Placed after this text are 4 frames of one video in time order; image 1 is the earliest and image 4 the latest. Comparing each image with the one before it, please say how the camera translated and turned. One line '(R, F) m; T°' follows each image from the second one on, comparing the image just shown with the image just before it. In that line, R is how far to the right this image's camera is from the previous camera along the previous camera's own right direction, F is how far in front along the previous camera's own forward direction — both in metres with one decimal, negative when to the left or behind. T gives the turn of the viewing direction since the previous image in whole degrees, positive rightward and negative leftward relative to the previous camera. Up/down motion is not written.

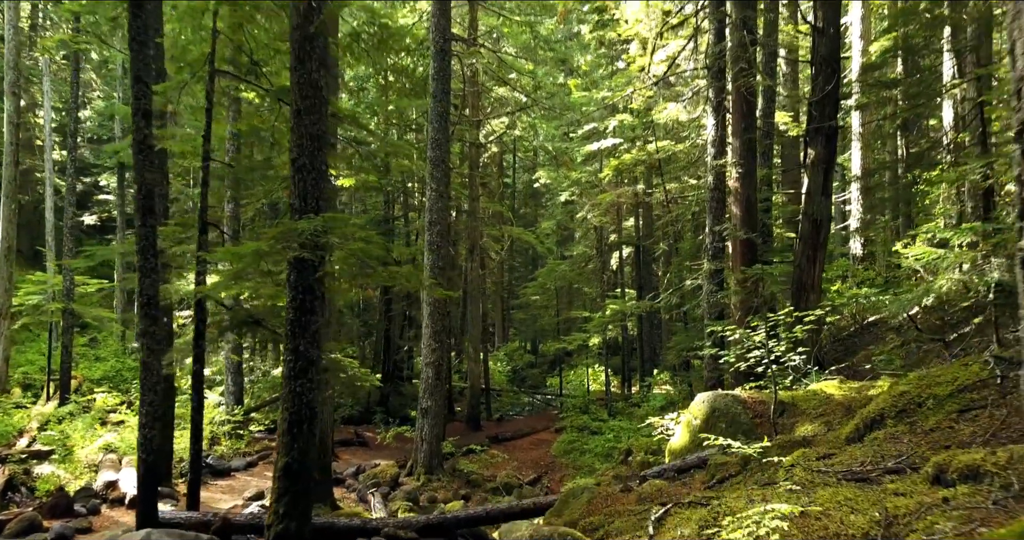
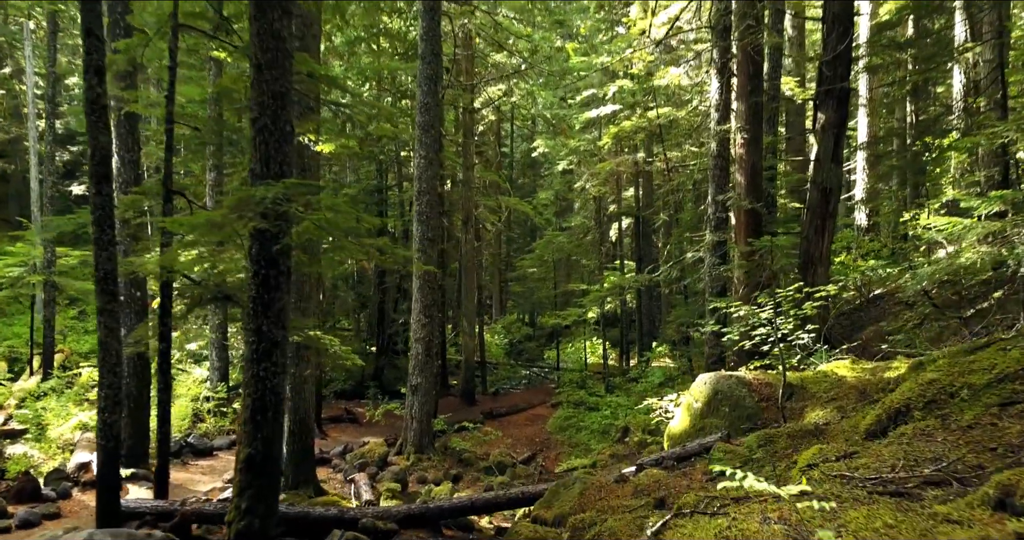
(+0.1, +0.5) m; 0°
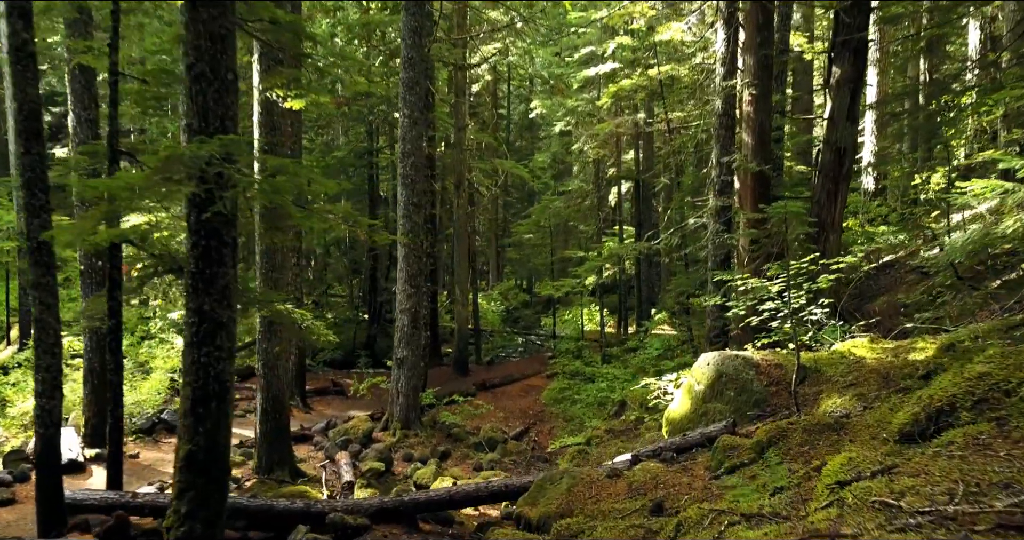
(+0.1, +0.6) m; 0°
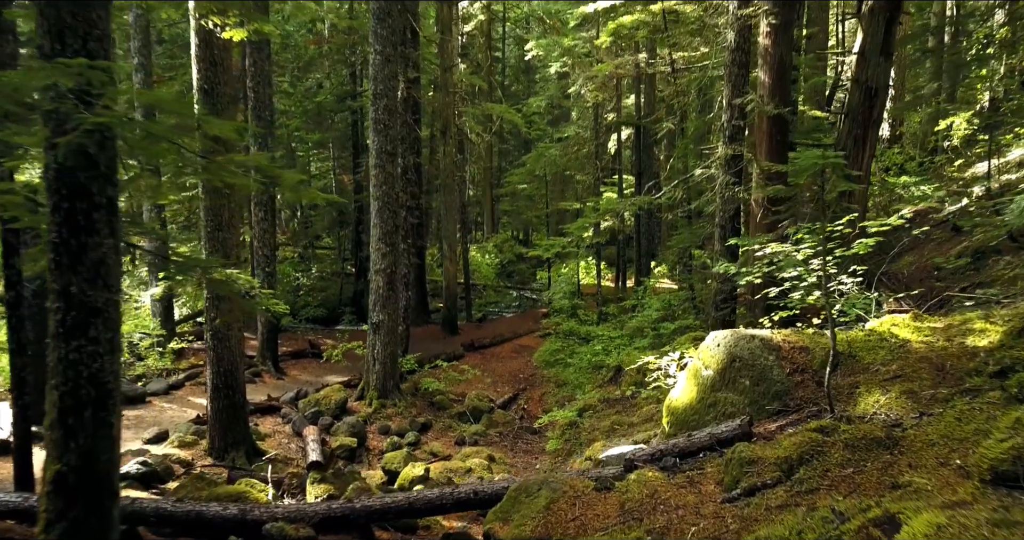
(+0.2, +1.0) m; 0°
